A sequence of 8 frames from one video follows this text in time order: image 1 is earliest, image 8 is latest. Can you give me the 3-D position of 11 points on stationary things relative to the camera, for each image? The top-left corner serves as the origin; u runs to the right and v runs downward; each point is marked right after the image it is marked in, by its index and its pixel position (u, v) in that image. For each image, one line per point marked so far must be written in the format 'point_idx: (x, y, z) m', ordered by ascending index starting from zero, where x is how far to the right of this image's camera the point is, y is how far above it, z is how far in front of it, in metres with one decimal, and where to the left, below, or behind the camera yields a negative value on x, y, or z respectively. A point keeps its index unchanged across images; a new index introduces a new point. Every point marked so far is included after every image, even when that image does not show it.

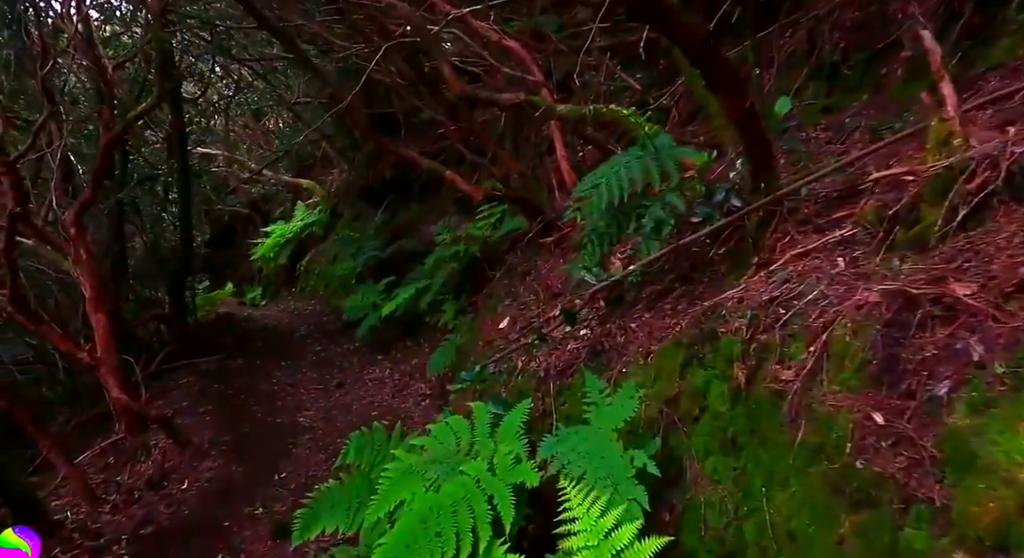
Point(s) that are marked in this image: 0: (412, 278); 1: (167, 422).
0: (-1.1, 0.0, +8.8) m
1: (-2.6, -1.1, +5.8) m
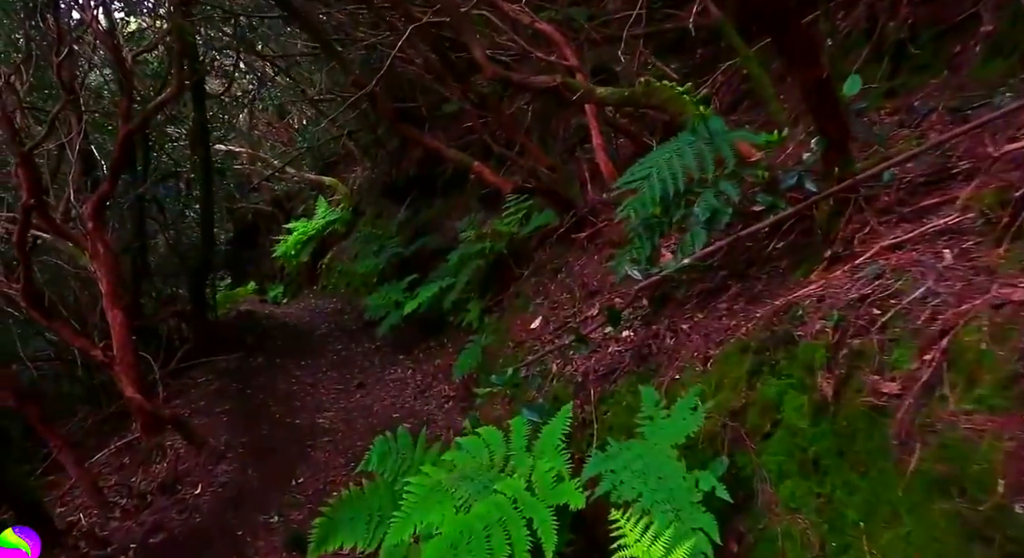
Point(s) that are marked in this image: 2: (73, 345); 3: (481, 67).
0: (-0.8, 0.0, +8.5) m
1: (-2.4, -1.0, +5.5) m
2: (-3.0, -0.5, +5.4) m
3: (-0.2, +1.4, +5.4) m
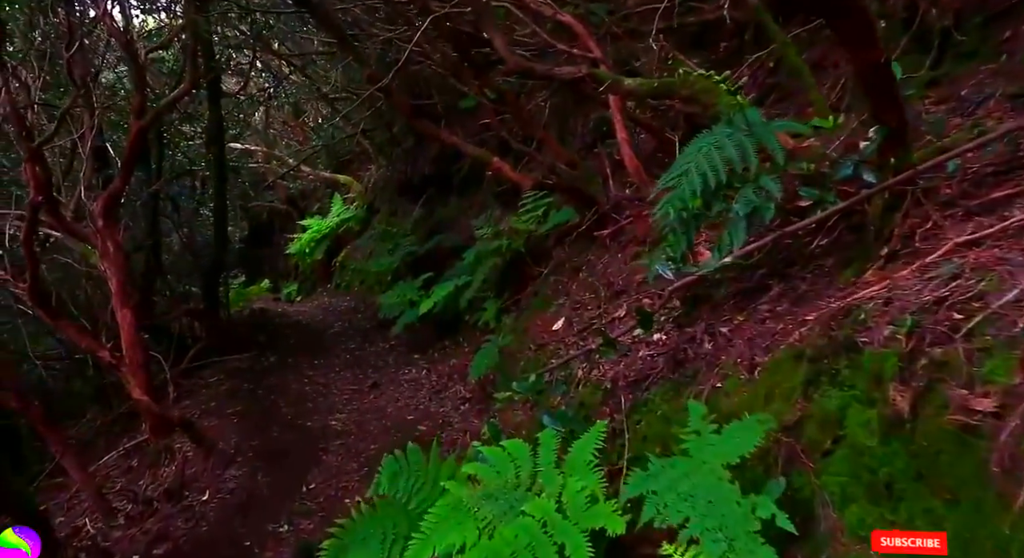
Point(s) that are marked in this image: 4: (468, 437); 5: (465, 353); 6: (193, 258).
0: (-0.6, +0.1, +8.3) m
1: (-2.2, -1.0, +5.4) m
2: (-2.9, -0.5, +5.2) m
3: (-0.1, +1.5, +5.2) m
4: (-0.3, -1.1, +5.4) m
5: (-0.5, -0.7, +7.5) m
6: (-3.9, +0.3, +9.6) m
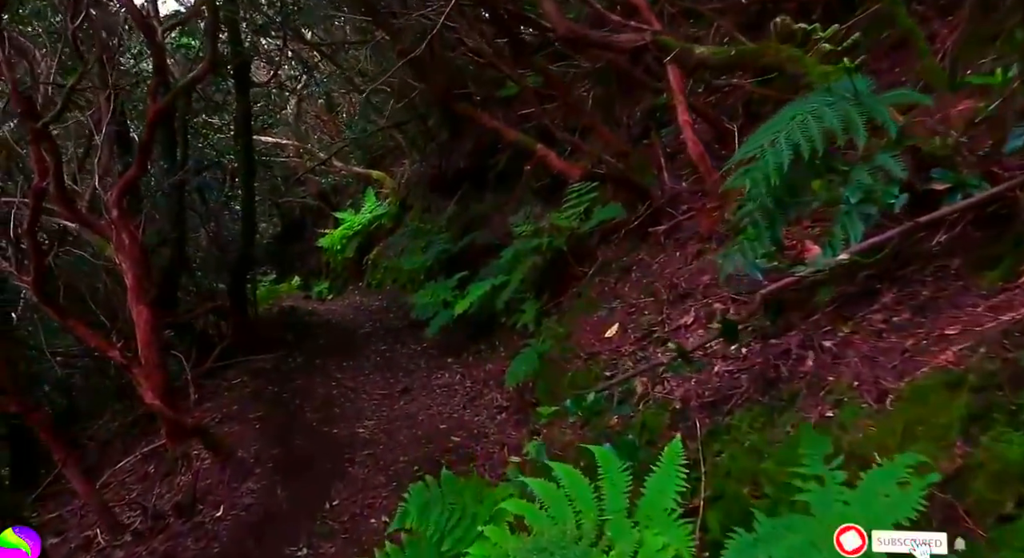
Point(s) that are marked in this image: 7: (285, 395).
0: (-0.2, +0.1, +7.9) m
1: (-2.0, -1.0, +5.0) m
2: (-2.6, -0.4, +4.9) m
3: (+0.2, +1.5, +4.7) m
4: (0.0, -1.1, +5.0) m
5: (-0.1, -0.7, +7.1) m
6: (-3.4, +0.3, +9.3) m
7: (-2.1, -1.1, +7.1) m
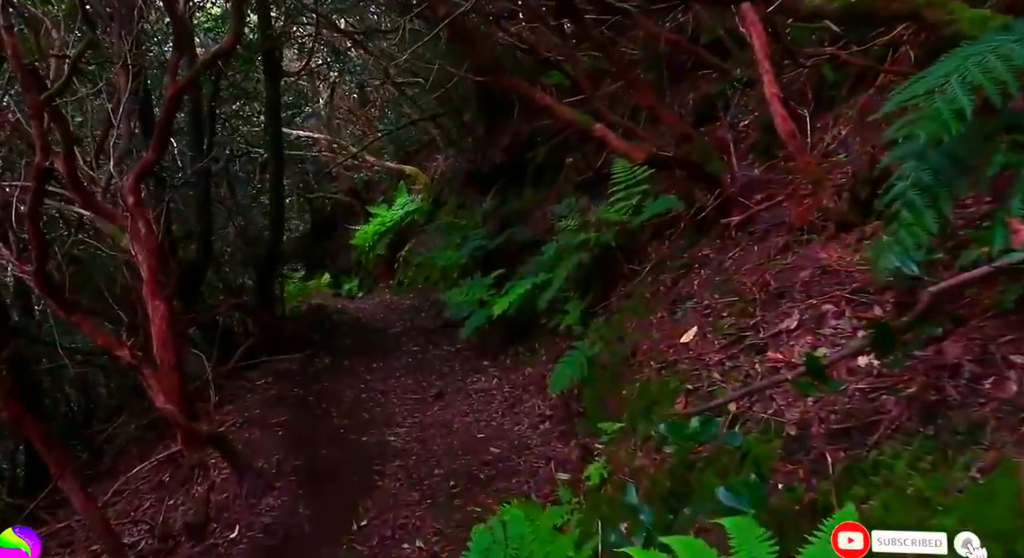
0: (+0.1, +0.1, +7.4) m
1: (-1.7, -1.0, +4.6) m
2: (-2.4, -0.4, +4.5) m
3: (+0.5, +1.5, +4.2) m
4: (+0.2, -1.1, +4.5) m
5: (+0.3, -0.7, +6.6) m
6: (-3.0, +0.3, +8.9) m
7: (-1.7, -1.0, +6.7) m
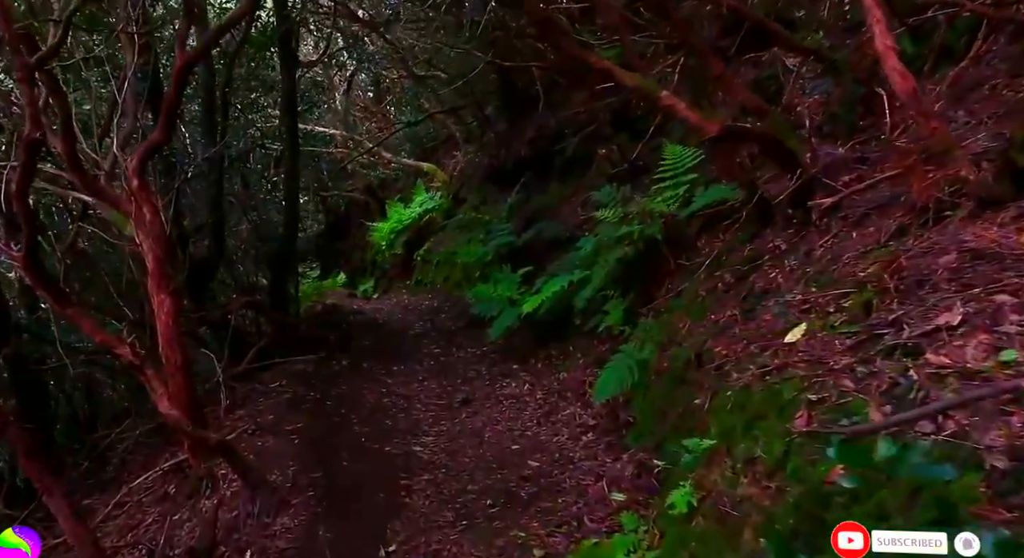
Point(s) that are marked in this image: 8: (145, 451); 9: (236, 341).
0: (+0.4, +0.1, +6.9) m
1: (-1.5, -0.9, +4.1) m
2: (-2.1, -0.3, +4.0) m
3: (+0.7, +1.5, +3.7) m
4: (+0.5, -1.0, +3.9) m
5: (+0.5, -0.7, +6.1) m
6: (-2.7, +0.4, +8.5) m
7: (-1.4, -1.0, +6.2) m
8: (-2.9, -1.4, +6.2) m
9: (-2.8, -0.6, +7.9) m
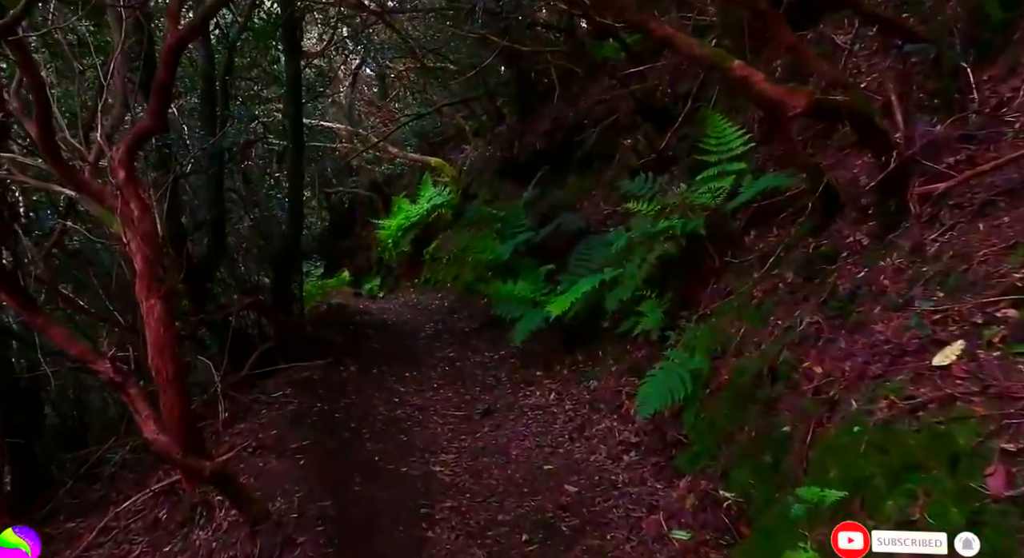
0: (+0.6, +0.1, +6.4) m
1: (-1.3, -0.9, +3.6) m
2: (-1.9, -0.3, +3.5) m
3: (+0.9, +1.5, +3.1) m
4: (+0.7, -1.0, +3.4) m
5: (+0.7, -0.7, +5.5) m
6: (-2.5, +0.4, +7.9) m
7: (-1.3, -1.0, +5.7) m
8: (-2.7, -1.4, +5.6) m
9: (-2.6, -0.6, +7.3) m
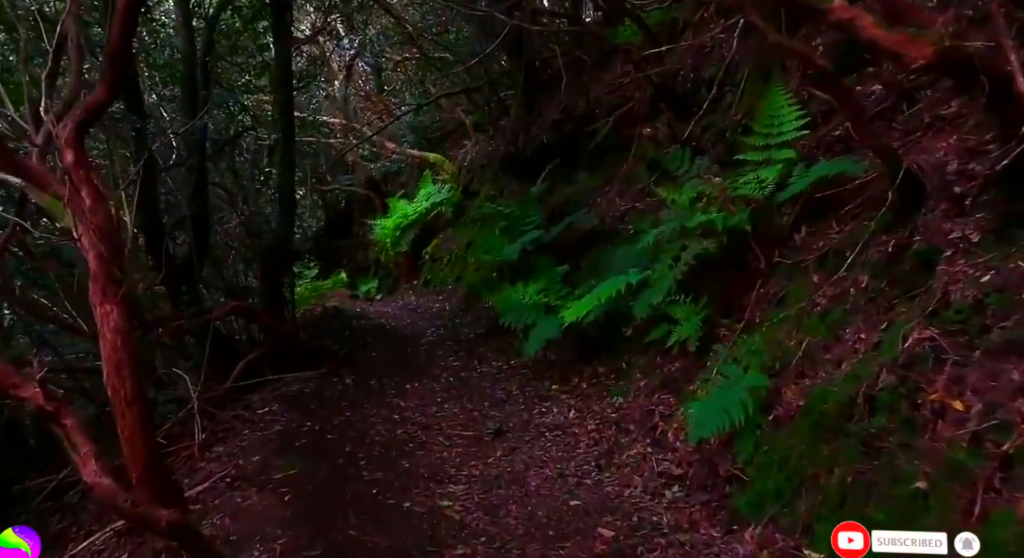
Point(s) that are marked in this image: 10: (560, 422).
0: (+0.7, +0.1, +5.7) m
1: (-1.2, -0.9, +2.9) m
2: (-1.8, -0.4, +2.8) m
3: (+1.0, +1.5, +2.5) m
4: (+0.8, -1.1, +2.7) m
5: (+0.8, -0.7, +4.8) m
6: (-2.4, +0.4, +7.2) m
7: (-1.2, -1.0, +5.0) m
8: (-2.6, -1.4, +4.9) m
9: (-2.5, -0.6, +6.6) m
10: (+0.3, -0.9, +5.0) m
